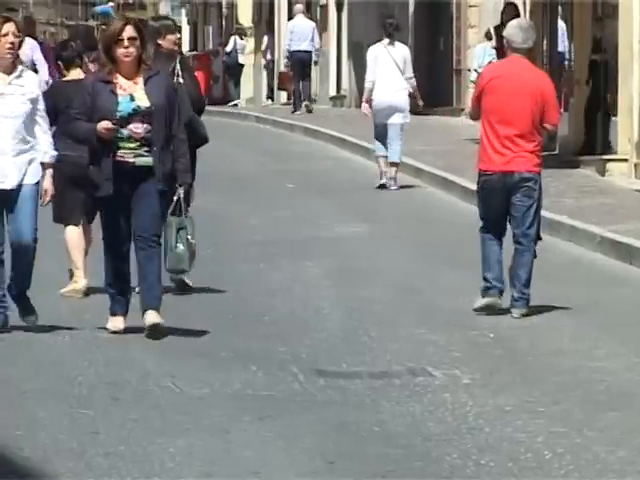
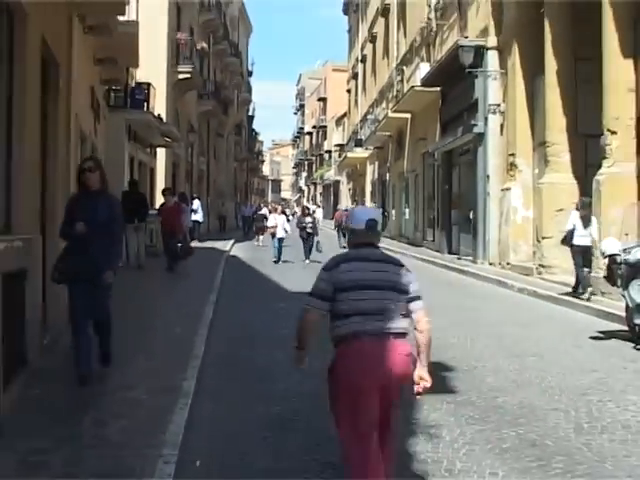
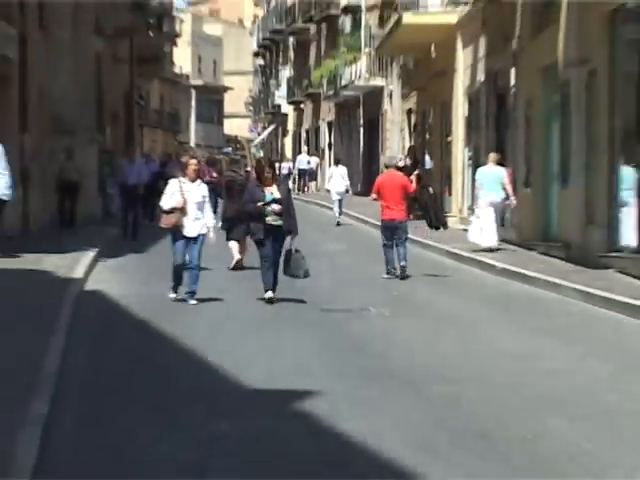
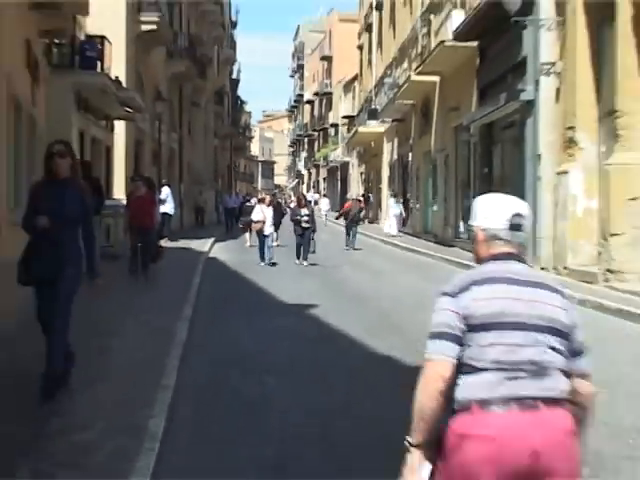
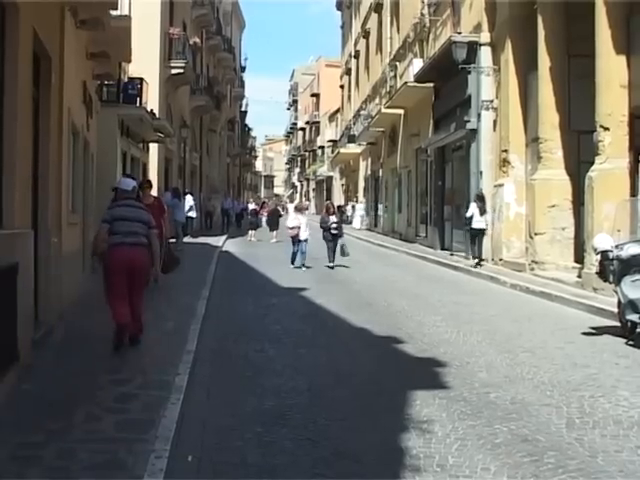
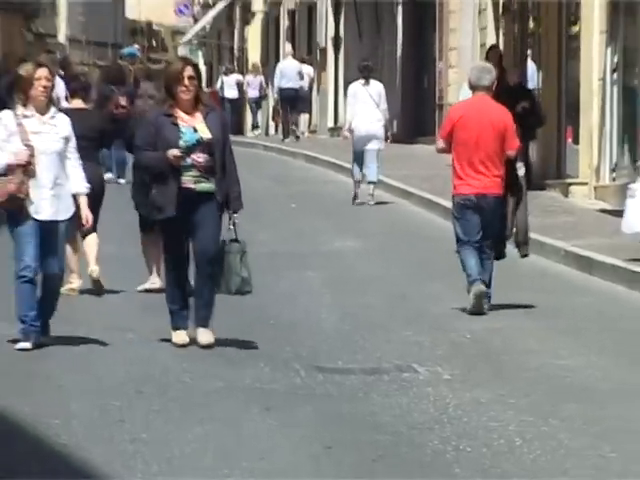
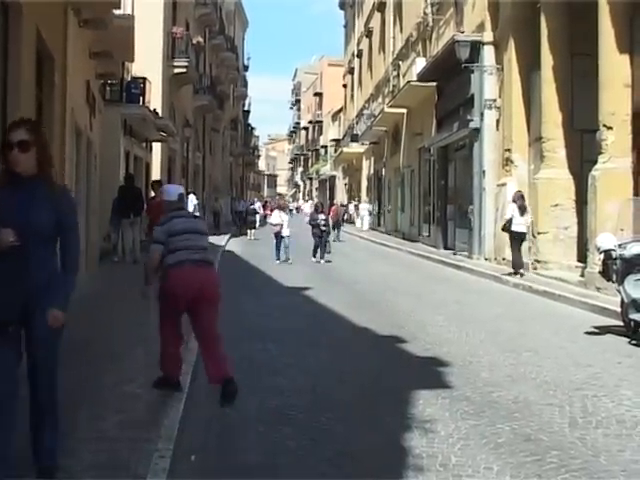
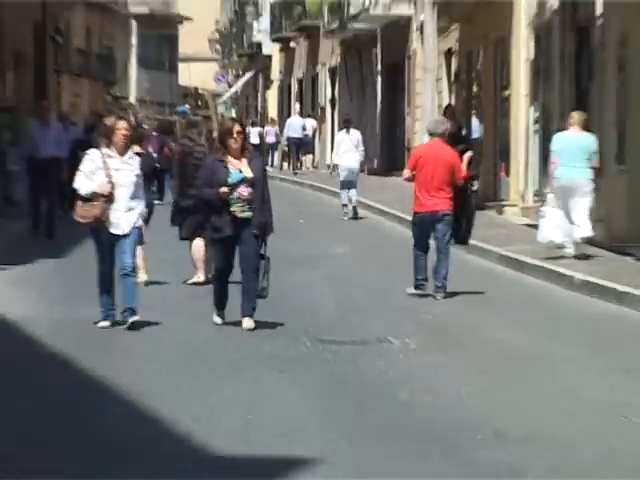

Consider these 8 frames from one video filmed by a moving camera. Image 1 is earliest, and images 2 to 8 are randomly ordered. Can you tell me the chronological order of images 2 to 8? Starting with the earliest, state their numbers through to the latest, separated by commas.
6, 8, 3, 4, 2, 7, 5
